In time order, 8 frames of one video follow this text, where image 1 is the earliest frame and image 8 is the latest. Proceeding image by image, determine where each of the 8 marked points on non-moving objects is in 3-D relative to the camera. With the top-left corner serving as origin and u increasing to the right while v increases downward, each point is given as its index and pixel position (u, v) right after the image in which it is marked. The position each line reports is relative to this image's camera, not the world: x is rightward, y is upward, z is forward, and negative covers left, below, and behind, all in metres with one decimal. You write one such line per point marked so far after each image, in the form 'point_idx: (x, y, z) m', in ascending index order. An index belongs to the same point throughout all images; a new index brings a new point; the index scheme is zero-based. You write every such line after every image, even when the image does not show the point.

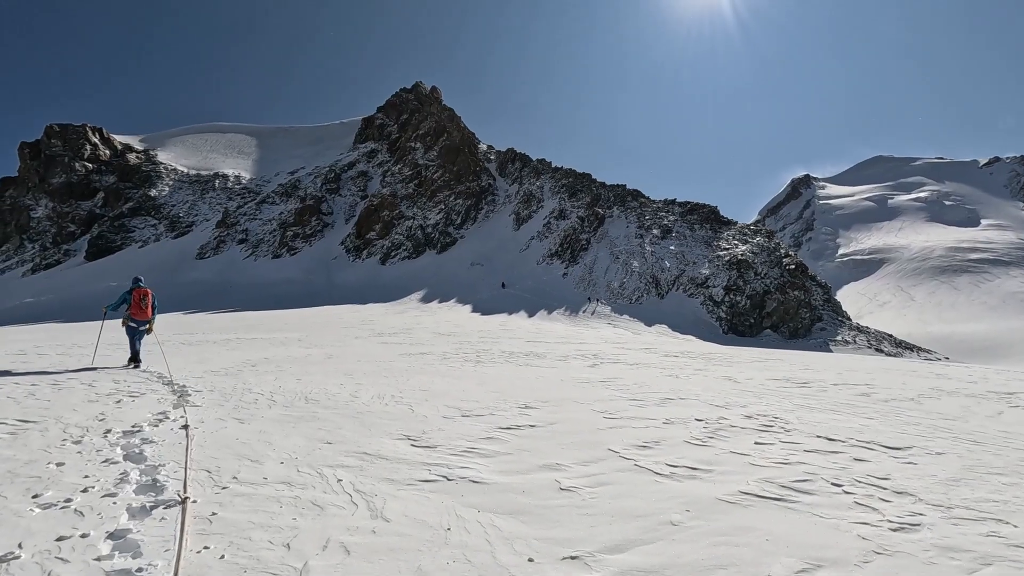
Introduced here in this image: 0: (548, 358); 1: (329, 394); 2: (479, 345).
0: (+1.5, -2.7, +16.4) m
1: (-3.0, -1.9, +7.2) m
2: (-1.4, -2.5, +19.2) m
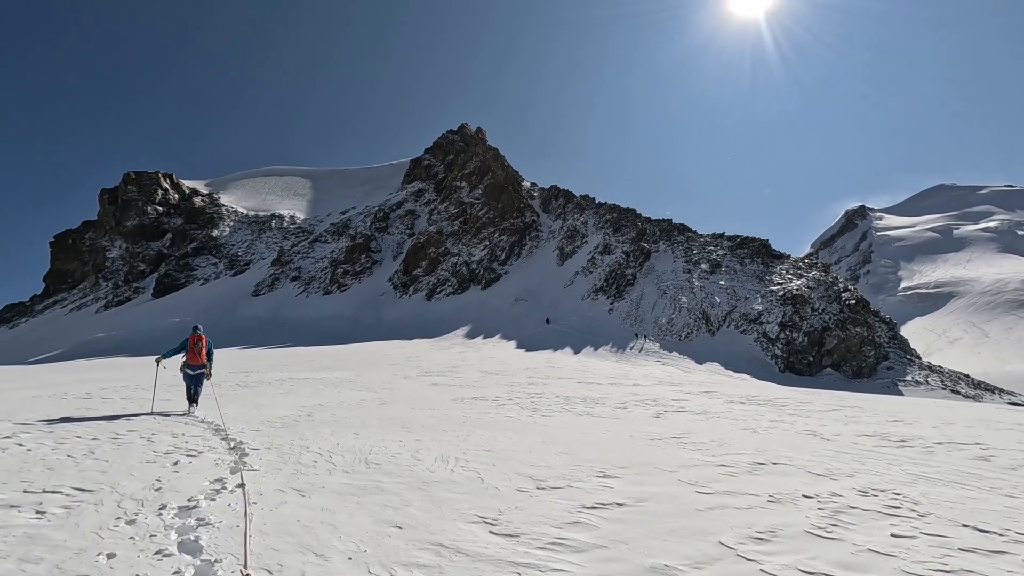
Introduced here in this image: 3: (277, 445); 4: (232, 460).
0: (+3.4, -4.2, +15.4) m
1: (-1.8, -2.7, +6.6) m
2: (+0.8, -4.2, +18.3) m
3: (-3.5, -2.4, +6.6) m
4: (-3.6, -2.3, +5.6) m
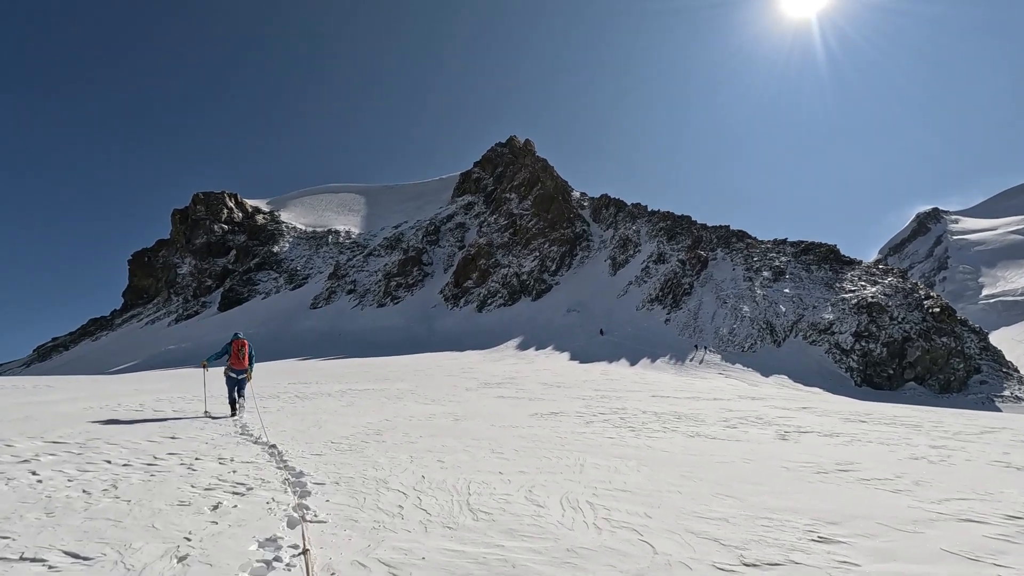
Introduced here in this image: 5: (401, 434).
0: (+6.0, -4.1, +12.9) m
1: (-0.1, -2.4, +4.7) m
2: (+3.7, -4.3, +16.1) m
3: (-1.8, -2.2, +4.9) m
4: (-1.9, -2.0, +4.0) m
5: (-1.9, -2.5, +7.5) m
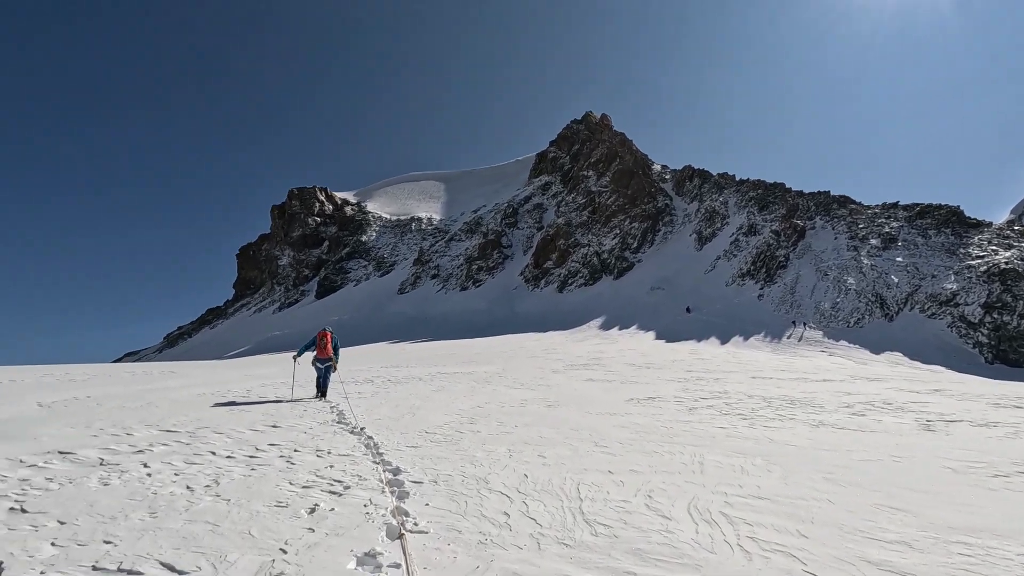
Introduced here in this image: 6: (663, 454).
0: (+8.4, -3.3, +11.1) m
1: (+1.0, -2.2, +4.0) m
2: (+6.7, -3.3, +14.7) m
3: (-0.6, -2.0, +4.5) m
4: (-0.9, -1.9, +3.6) m
5: (-0.3, -2.2, +7.1) m
6: (+2.1, -2.3, +6.1) m
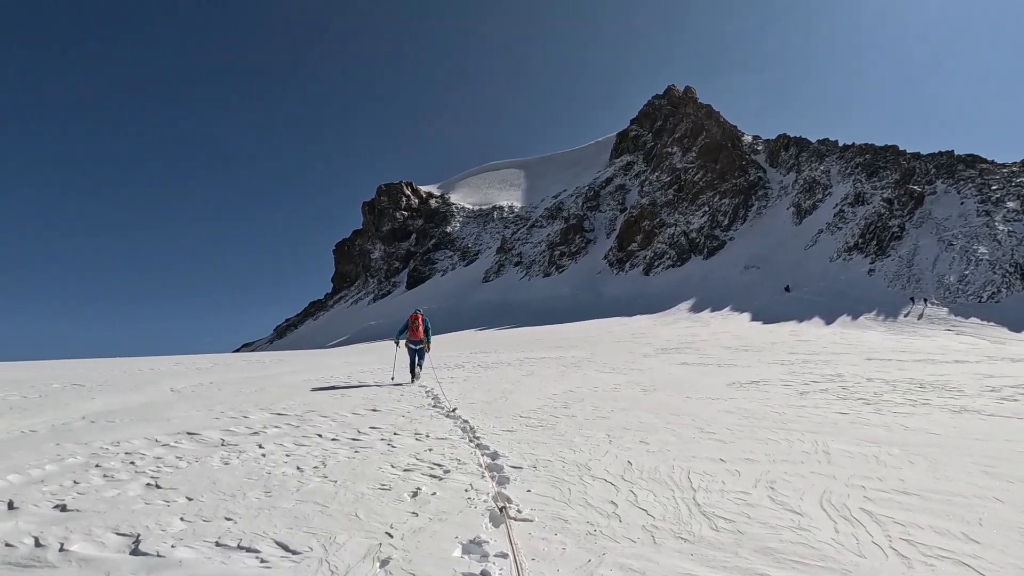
0: (+10.4, -2.4, +9.3) m
1: (+1.9, -1.8, +3.5) m
2: (+9.3, -2.4, +13.1) m
3: (+0.4, -1.7, +4.2) m
4: (-0.1, -1.6, +3.4) m
5: (+1.2, -1.9, +6.7) m
6: (+3.3, -1.9, +5.4) m
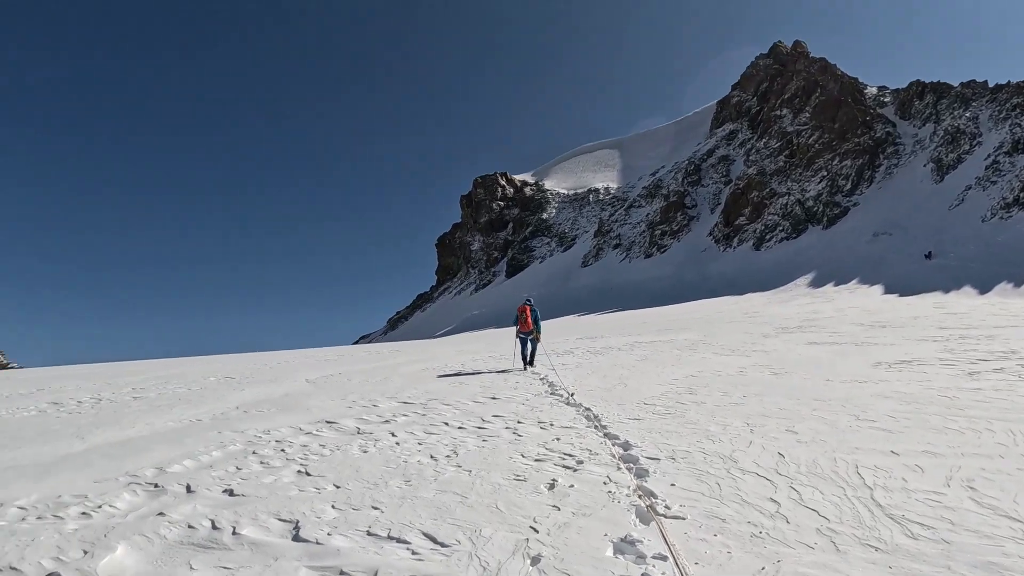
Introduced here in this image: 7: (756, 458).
0: (+12.4, -1.4, +7.0) m
1: (+2.9, -1.5, +2.8) m
2: (+11.9, -1.4, +10.9) m
3: (+1.5, -1.4, +3.7) m
4: (+0.9, -1.4, +3.0) m
5: (+2.8, -1.5, +6.1) m
6: (+4.7, -1.4, +4.4) m
7: (+2.1, -1.5, +3.7) m
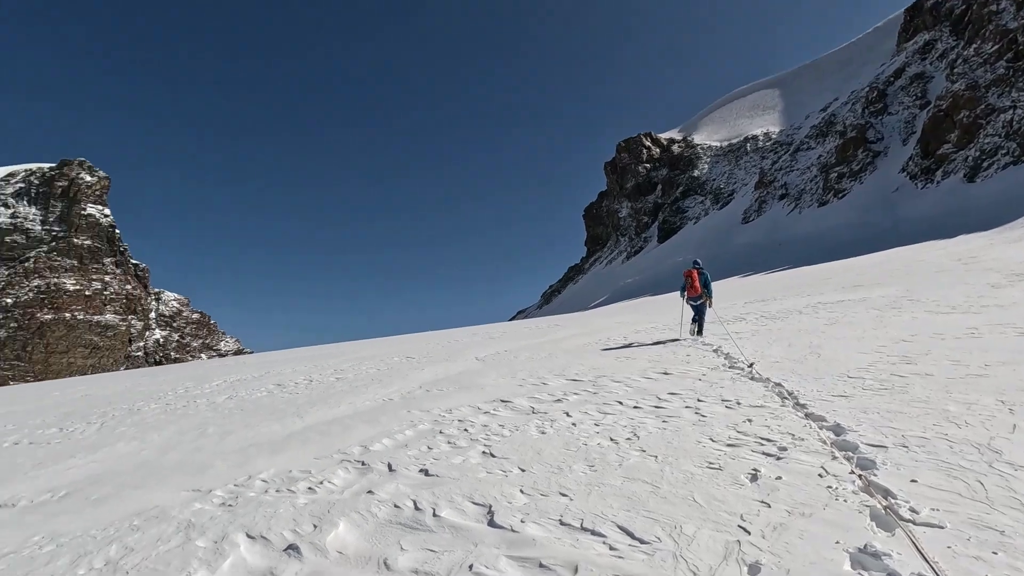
0: (+14.1, -0.1, +3.4) m
1: (+3.9, -1.1, +1.8) m
2: (+14.7, +0.2, +7.3) m
3: (+2.8, -1.1, +3.0) m
4: (+2.0, -1.2, +2.5) m
5: (+4.6, -0.9, +5.0) m
6: (+6.0, -0.8, +2.8) m
7: (+3.3, -1.0, +2.8) m
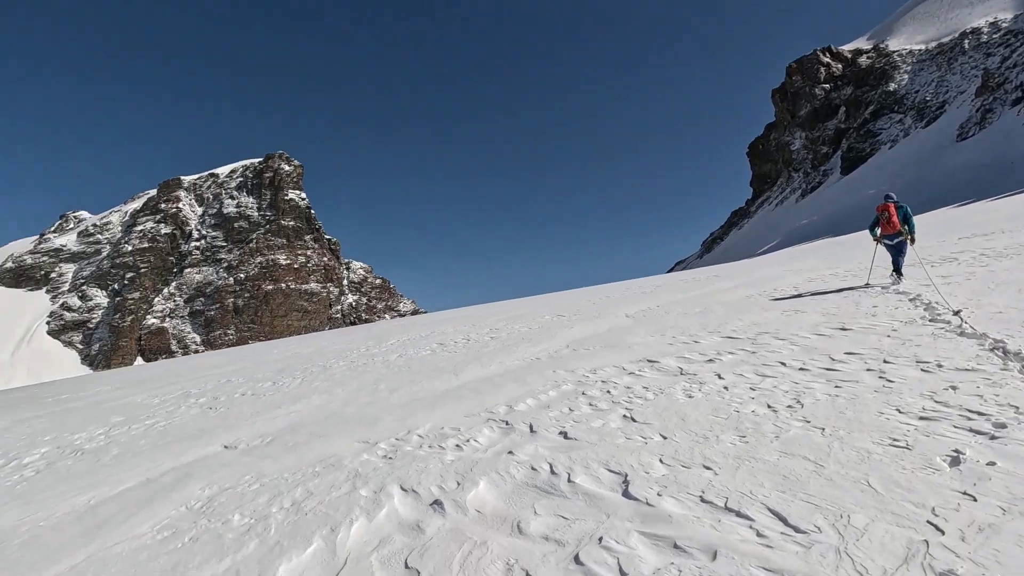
0: (+14.4, +0.7, -0.7) m
1: (+4.3, -0.8, +0.6) m
2: (+16.0, +1.2, +2.9) m
3: (+3.6, -0.7, +2.1) m
4: (+2.7, -0.9, +1.8) m
5: (+5.8, -0.3, +3.5) m
6: (+6.5, -0.4, +1.0) m
7: (+4.0, -0.7, +1.8) m
